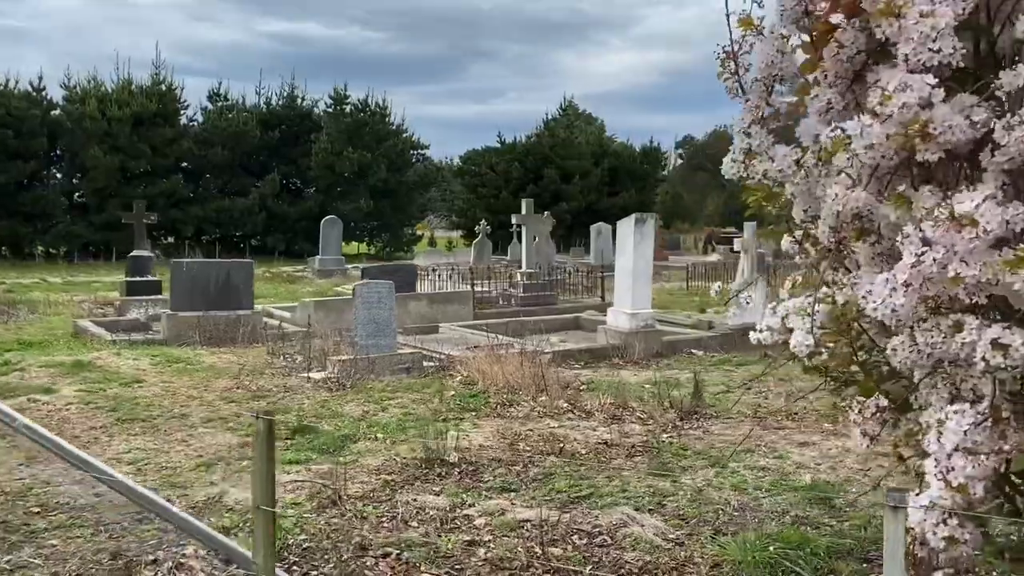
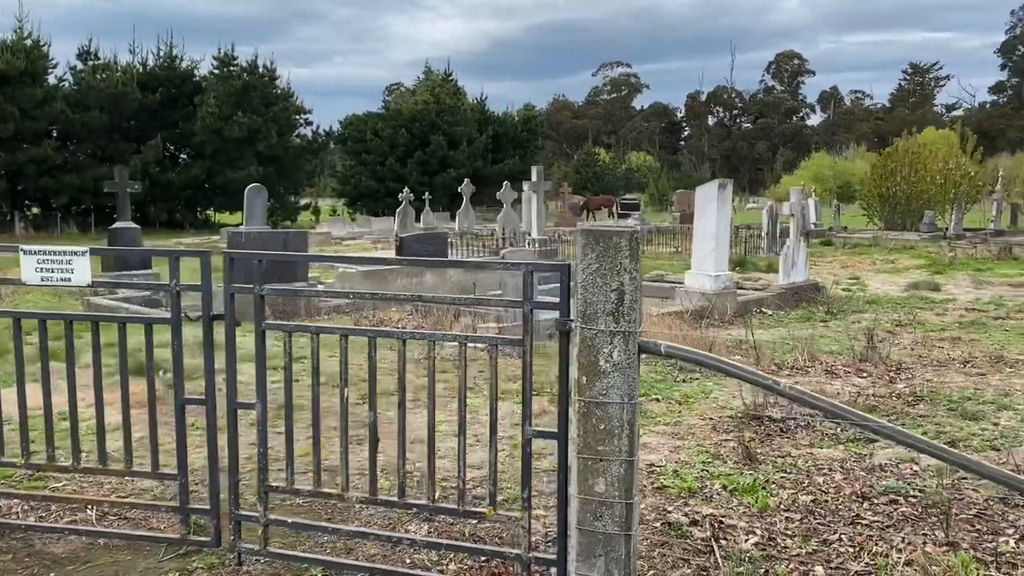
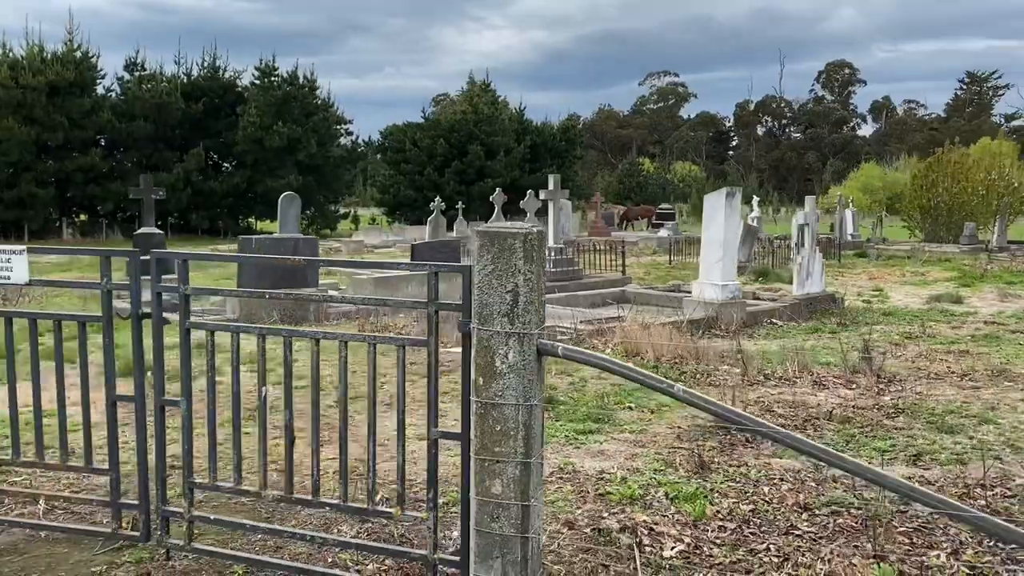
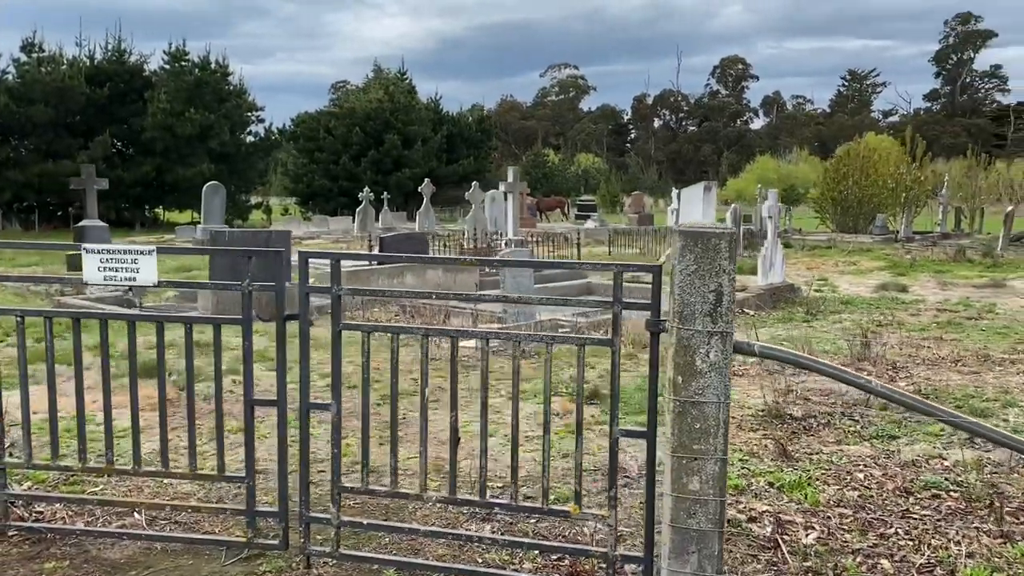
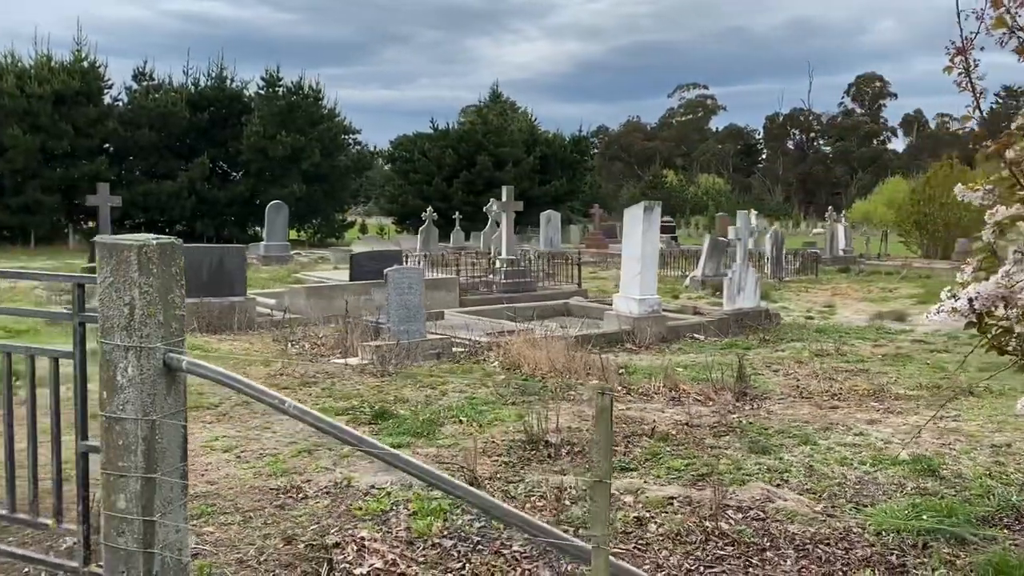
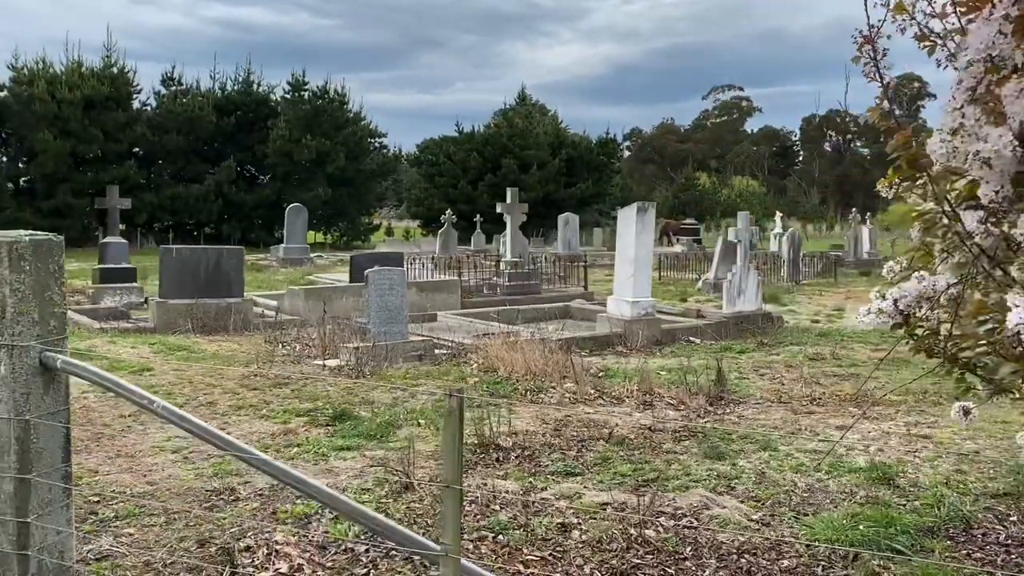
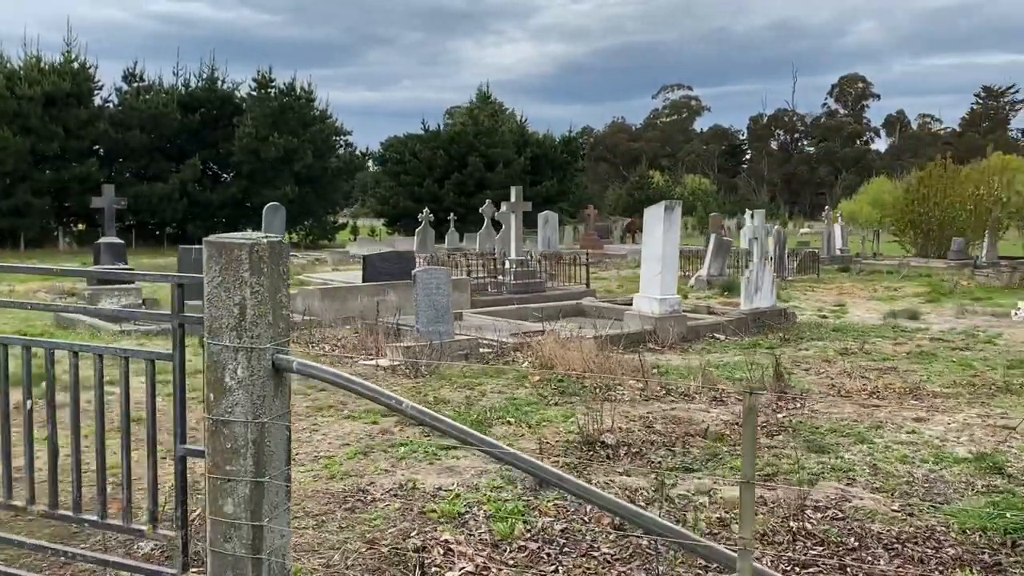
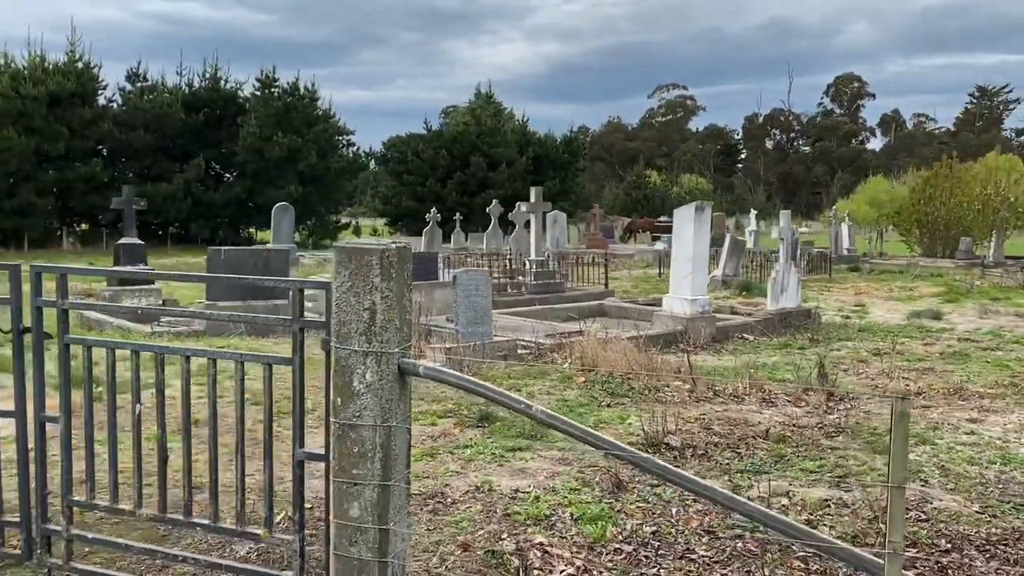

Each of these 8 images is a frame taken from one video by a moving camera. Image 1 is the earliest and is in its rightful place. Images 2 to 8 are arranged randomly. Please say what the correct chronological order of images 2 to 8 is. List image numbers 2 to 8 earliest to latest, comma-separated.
6, 5, 7, 8, 3, 2, 4
